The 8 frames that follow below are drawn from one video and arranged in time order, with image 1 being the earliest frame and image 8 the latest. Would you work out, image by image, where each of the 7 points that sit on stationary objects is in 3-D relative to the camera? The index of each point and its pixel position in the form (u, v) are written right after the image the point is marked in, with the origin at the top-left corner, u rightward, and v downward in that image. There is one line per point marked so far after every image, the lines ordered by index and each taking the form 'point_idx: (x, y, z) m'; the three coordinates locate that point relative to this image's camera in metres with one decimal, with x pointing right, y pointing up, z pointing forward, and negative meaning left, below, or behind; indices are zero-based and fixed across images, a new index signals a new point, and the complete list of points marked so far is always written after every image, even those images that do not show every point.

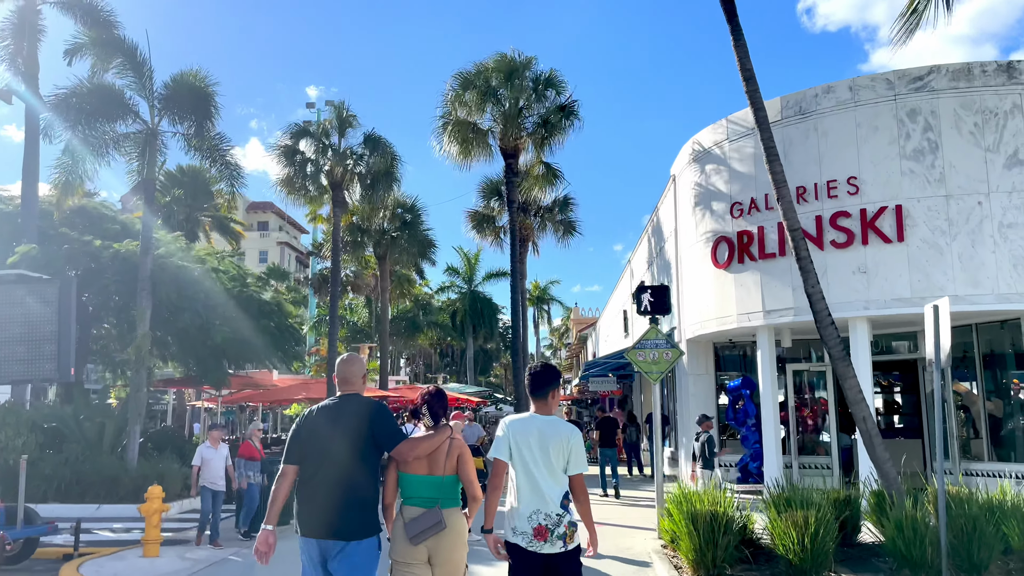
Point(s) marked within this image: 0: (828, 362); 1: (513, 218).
0: (+6.0, -1.4, +15.4) m
1: (0.0, +1.7, +19.9) m
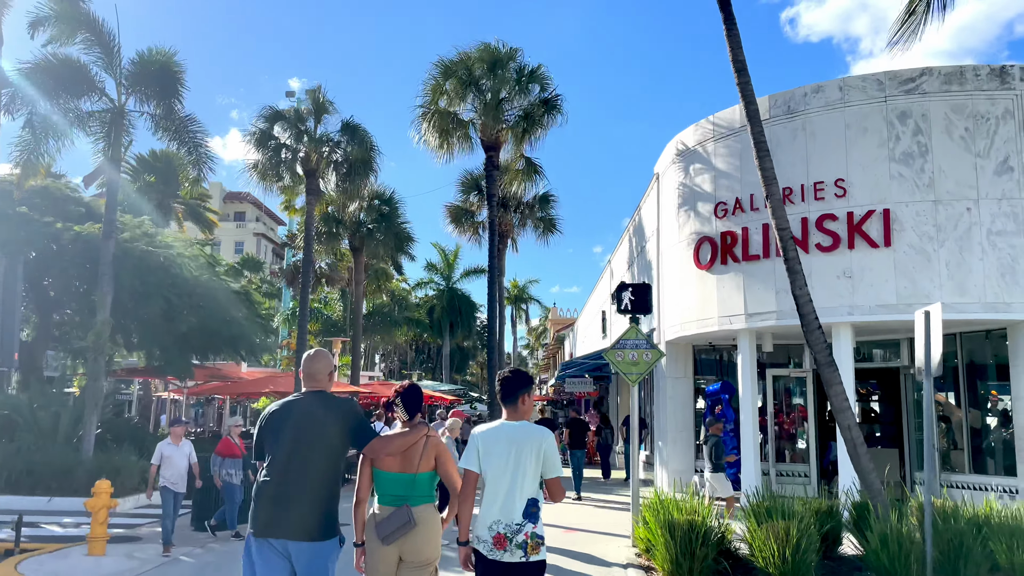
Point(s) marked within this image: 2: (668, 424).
0: (+5.5, -1.5, +15.2) m
1: (-0.5, +1.8, +19.5) m
2: (+3.0, -2.6, +15.6) m
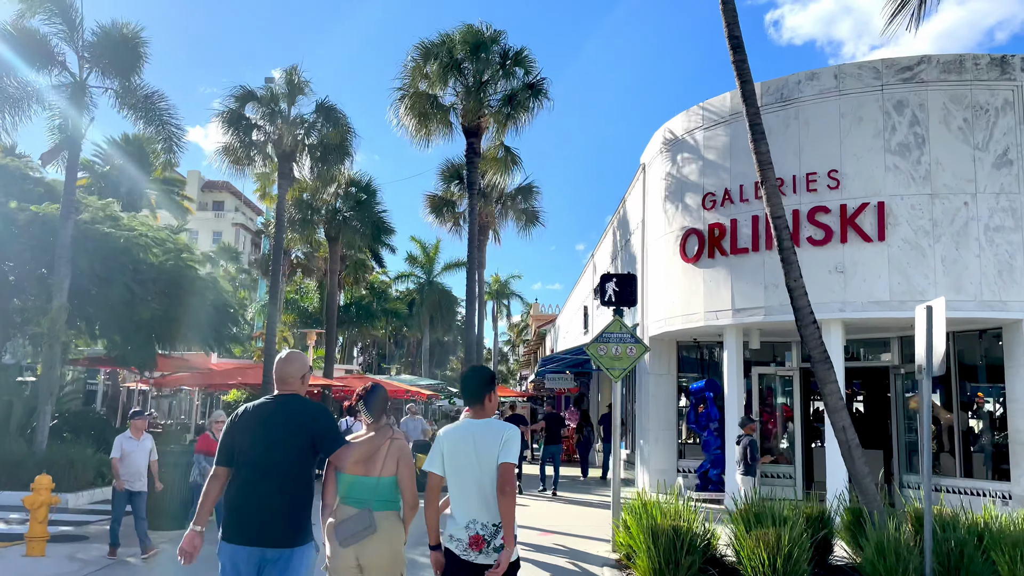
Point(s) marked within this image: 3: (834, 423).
0: (+5.1, -1.4, +14.7) m
1: (-0.9, +2.0, +18.8) m
2: (+2.6, -2.5, +15.1) m
3: (+3.2, -1.4, +8.1) m
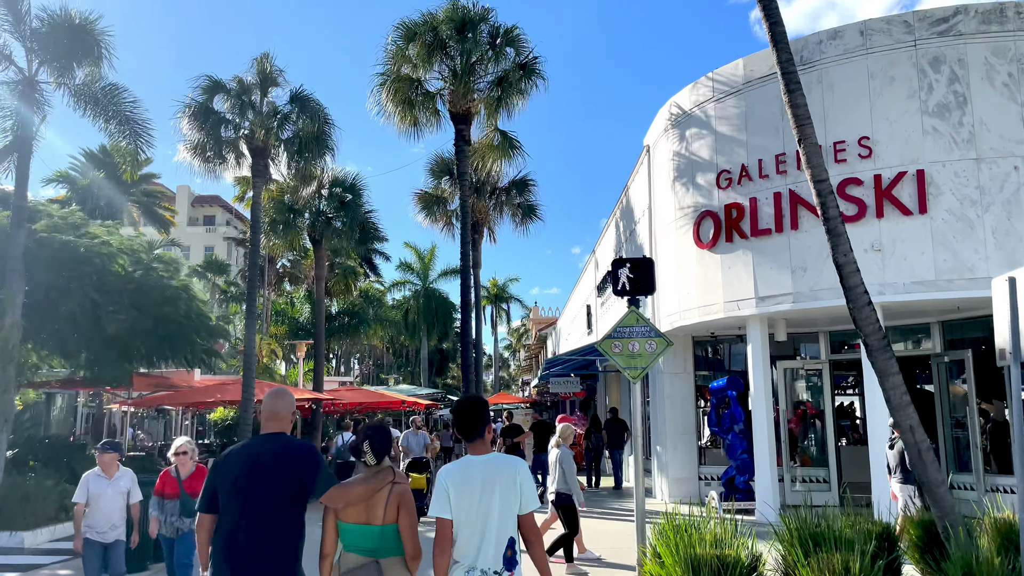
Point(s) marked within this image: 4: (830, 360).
0: (+5.2, -1.2, +13.4) m
1: (-1.0, +2.0, +17.6) m
2: (+2.6, -2.4, +13.8) m
3: (+3.3, -1.1, +6.8) m
4: (+5.3, -1.2, +13.4) m
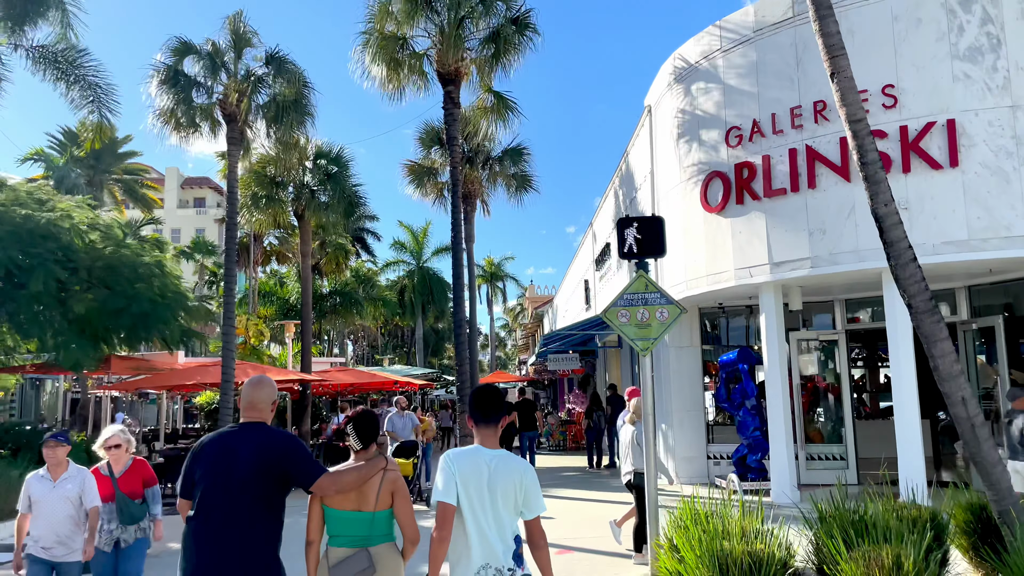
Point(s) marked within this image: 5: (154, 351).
0: (+5.1, -0.6, +12.6) m
1: (-1.2, +2.5, +16.6) m
2: (+2.6, -1.8, +13.0) m
3: (+3.2, -0.8, +6.0) m
4: (+5.2, -0.7, +12.6) m
5: (-8.8, -1.6, +19.9) m
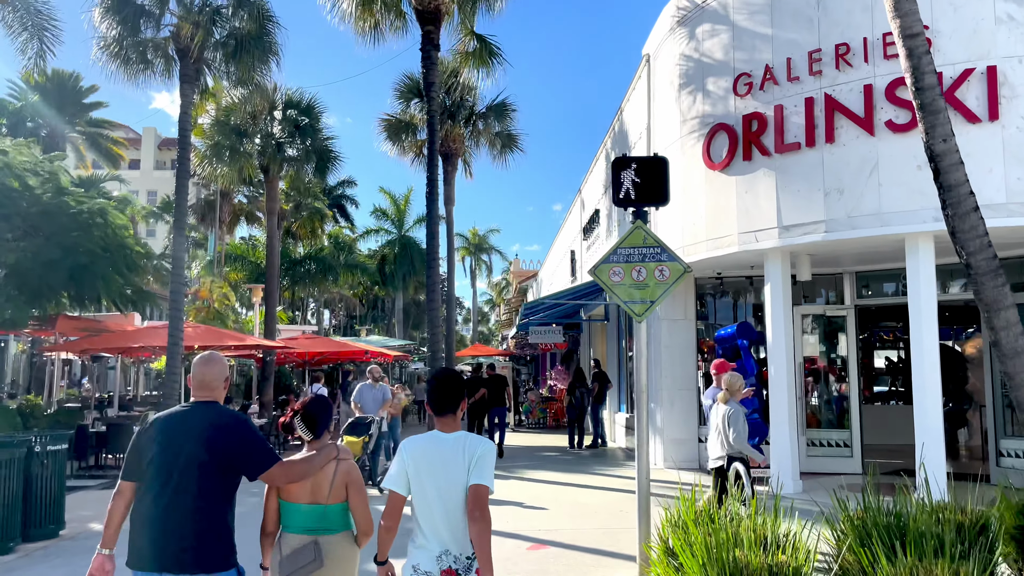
0: (+4.8, -0.2, +11.5) m
1: (-1.5, +3.2, +15.3) m
2: (+2.2, -1.4, +11.9) m
3: (+3.0, -0.5, +4.9) m
4: (+4.9, -0.3, +11.5) m
5: (-9.3, -0.5, +18.6) m
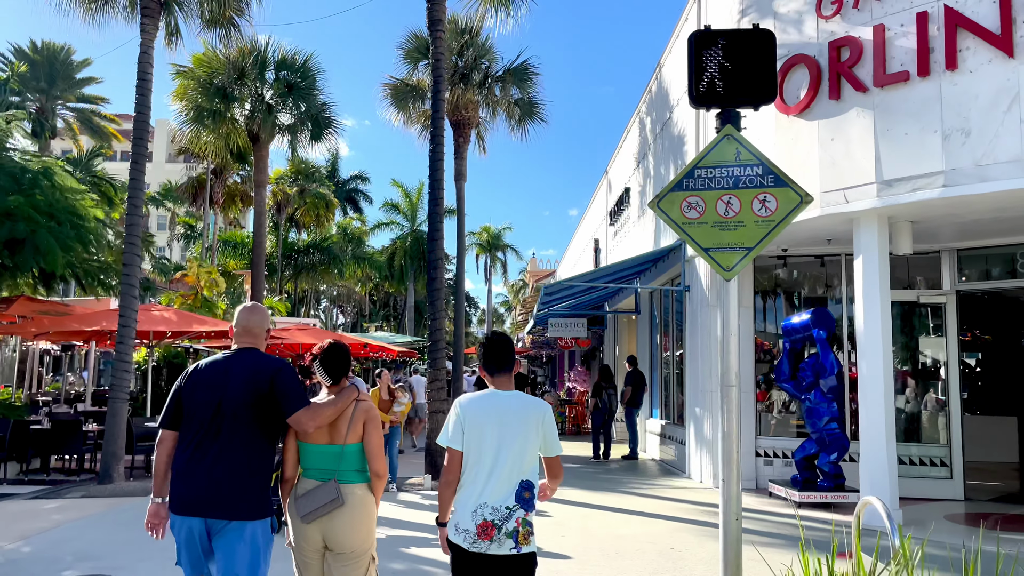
0: (+5.0, 0.0, +9.3) m
1: (-1.1, +3.5, +13.3) m
2: (+2.4, -1.1, +9.7) m
3: (+3.1, -0.3, +2.7) m
4: (+5.1, 0.0, +9.3) m
5: (-8.9, -0.1, +16.7) m
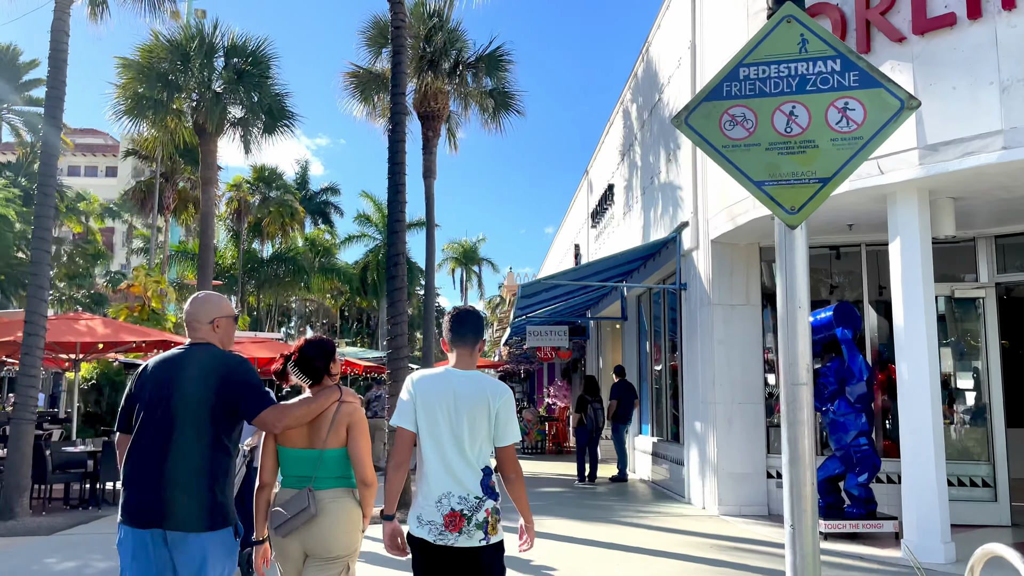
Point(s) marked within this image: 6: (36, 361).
0: (+4.7, +0.1, +8.1) m
1: (-1.5, +3.5, +12.0) m
2: (+2.1, -1.1, +8.4) m
3: (+3.0, 0.0, +1.5) m
4: (+4.8, 0.0, +8.1) m
5: (-9.4, -0.3, +15.1) m
6: (-5.3, -0.8, +9.0) m
